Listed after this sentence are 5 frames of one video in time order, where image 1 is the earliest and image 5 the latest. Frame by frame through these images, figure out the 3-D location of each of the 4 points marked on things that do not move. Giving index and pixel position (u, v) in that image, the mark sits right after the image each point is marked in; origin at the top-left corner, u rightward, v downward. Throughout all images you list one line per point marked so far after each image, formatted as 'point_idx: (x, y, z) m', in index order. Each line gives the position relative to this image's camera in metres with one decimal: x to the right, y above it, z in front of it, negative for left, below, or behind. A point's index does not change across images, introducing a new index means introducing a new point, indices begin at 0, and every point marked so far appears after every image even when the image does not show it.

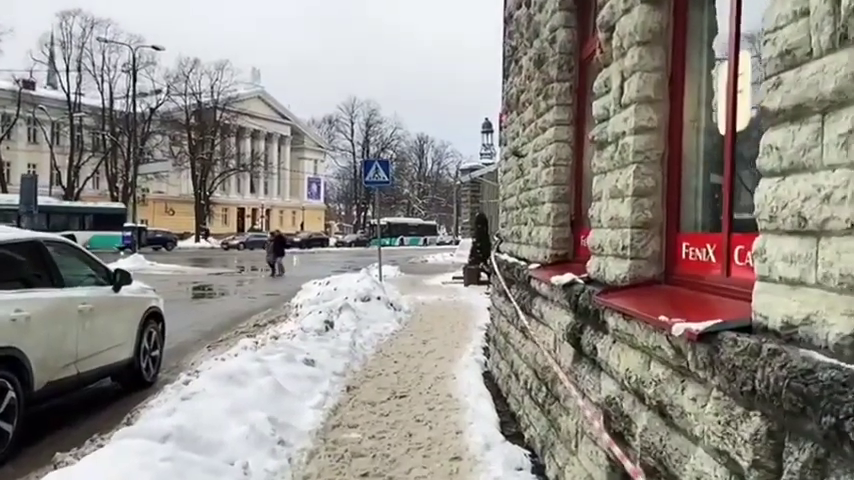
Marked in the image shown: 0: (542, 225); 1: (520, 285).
0: (+1.1, +0.1, +5.9) m
1: (+0.9, -0.5, +6.2) m
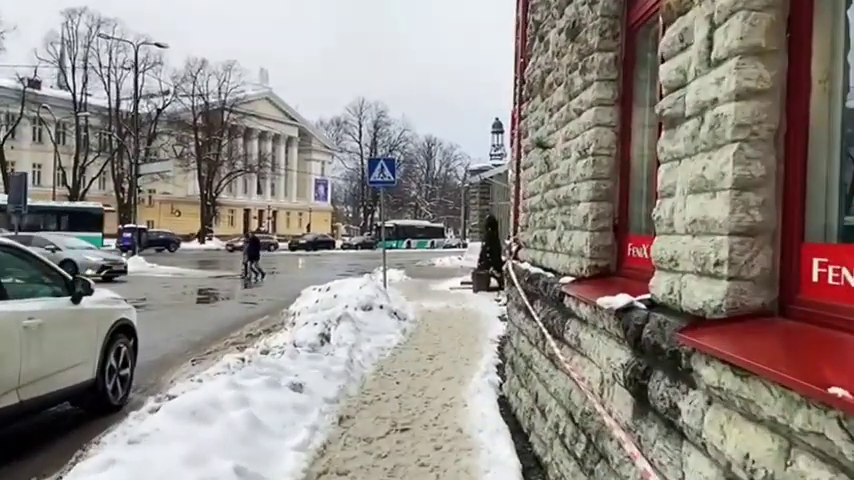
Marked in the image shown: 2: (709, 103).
0: (+1.1, +0.1, +4.8) m
1: (+1.0, -0.5, +5.1) m
2: (+1.2, +0.6, +2.7) m
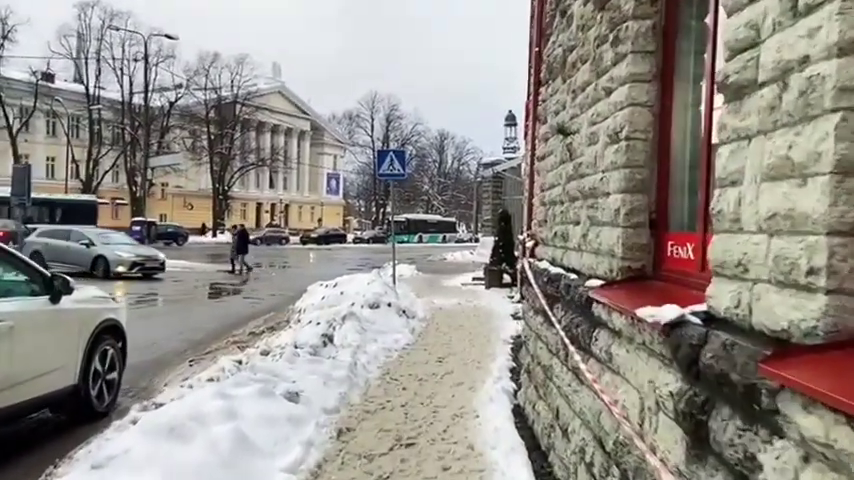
0: (+1.2, +0.1, +4.2) m
1: (+1.0, -0.5, +4.5) m
2: (+1.2, +0.6, +2.0) m
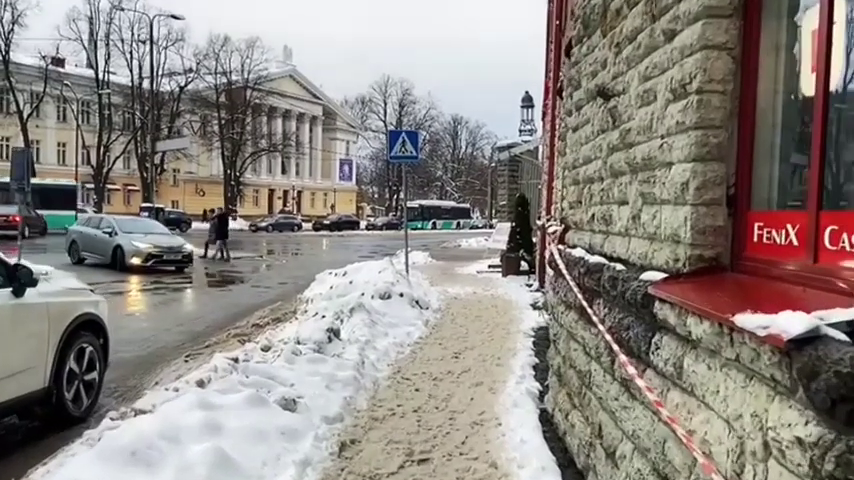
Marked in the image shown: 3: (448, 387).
0: (+1.3, +0.2, +3.3) m
1: (+1.1, -0.4, +3.7) m
2: (+1.3, +0.6, +1.2) m
3: (+0.2, -1.6, +6.8) m
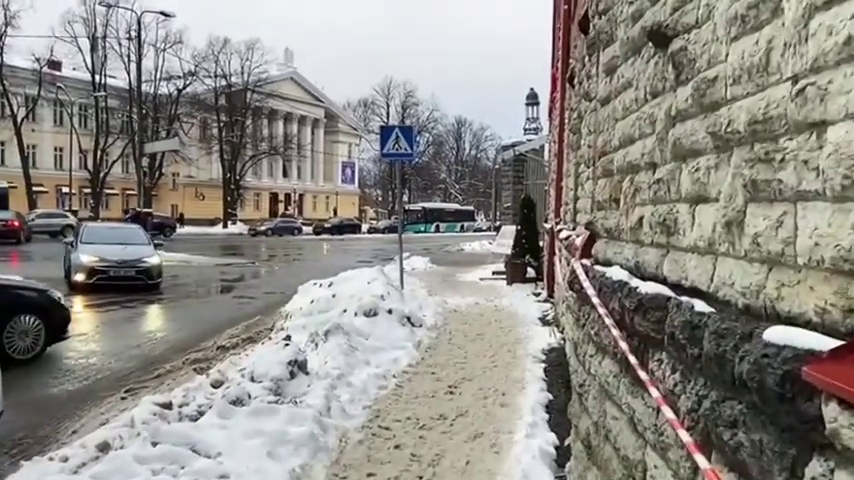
0: (+1.1, +0.1, +1.8) m
1: (+1.0, -0.5, +2.1) m
2: (+1.1, +0.6, -0.4) m
3: (+0.1, -1.7, +5.2) m
